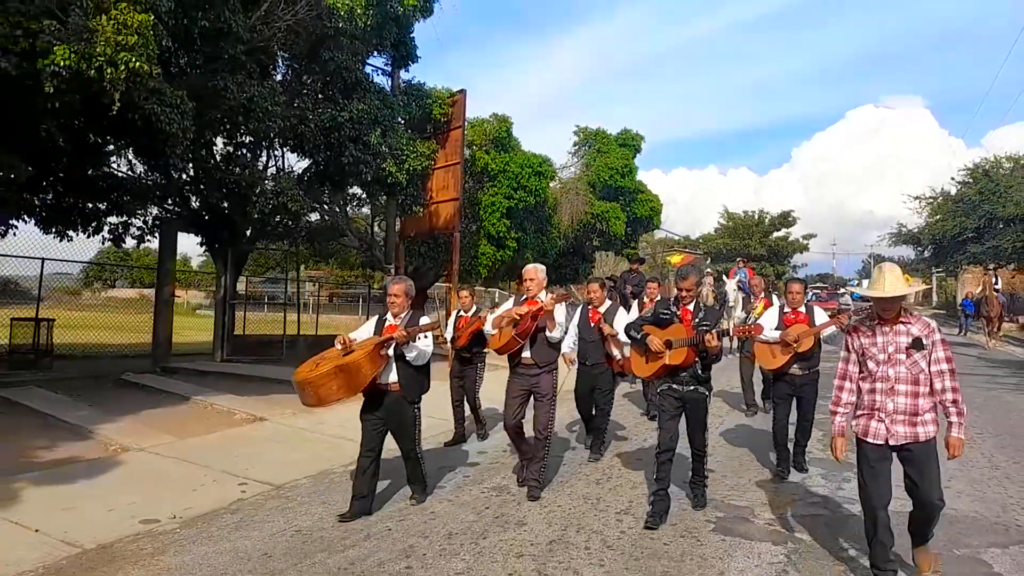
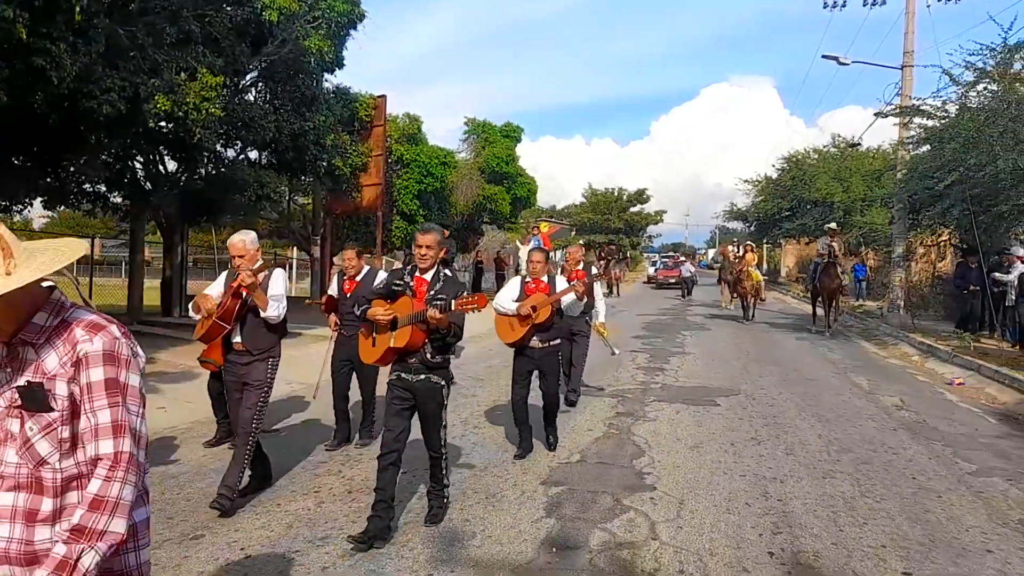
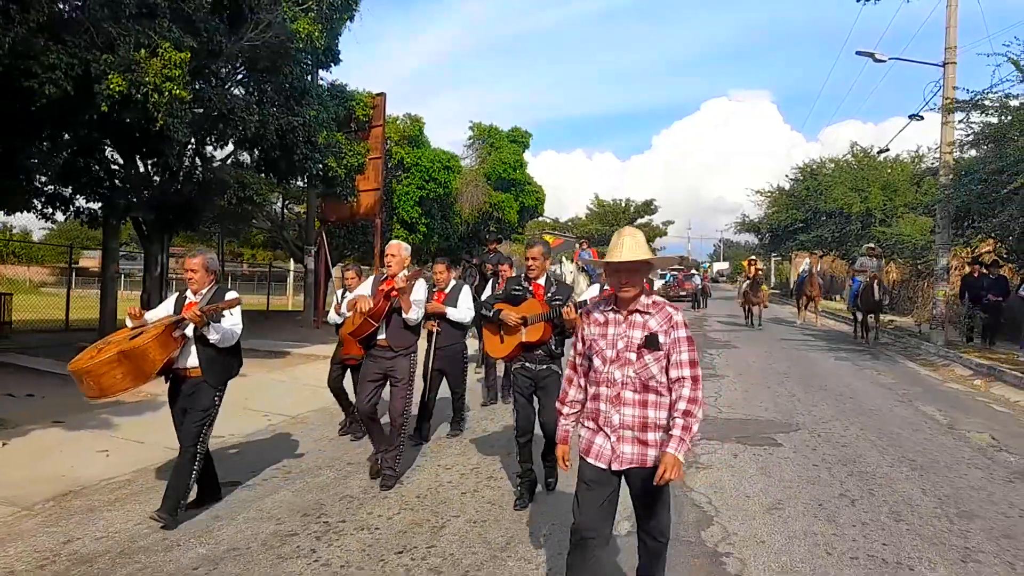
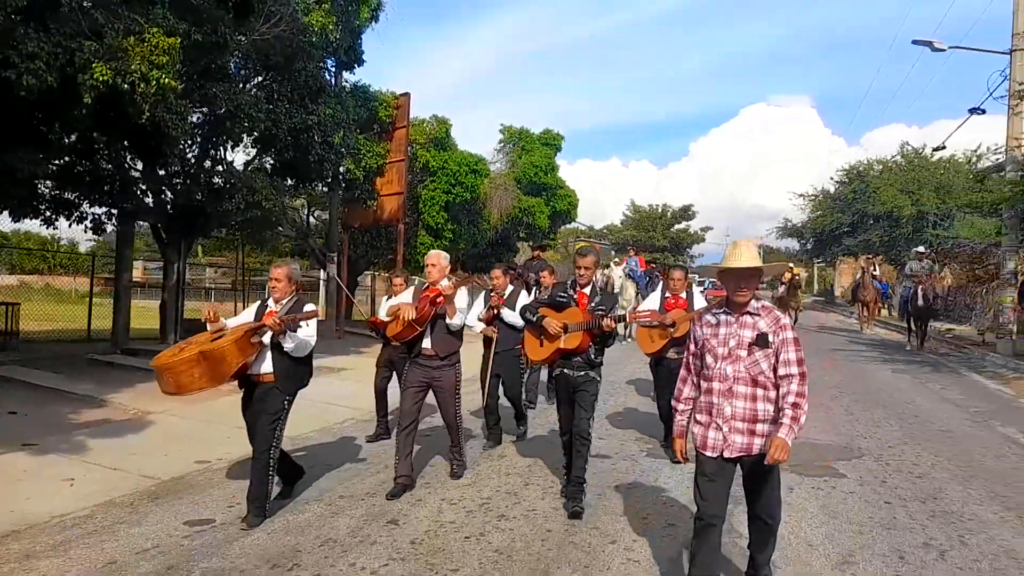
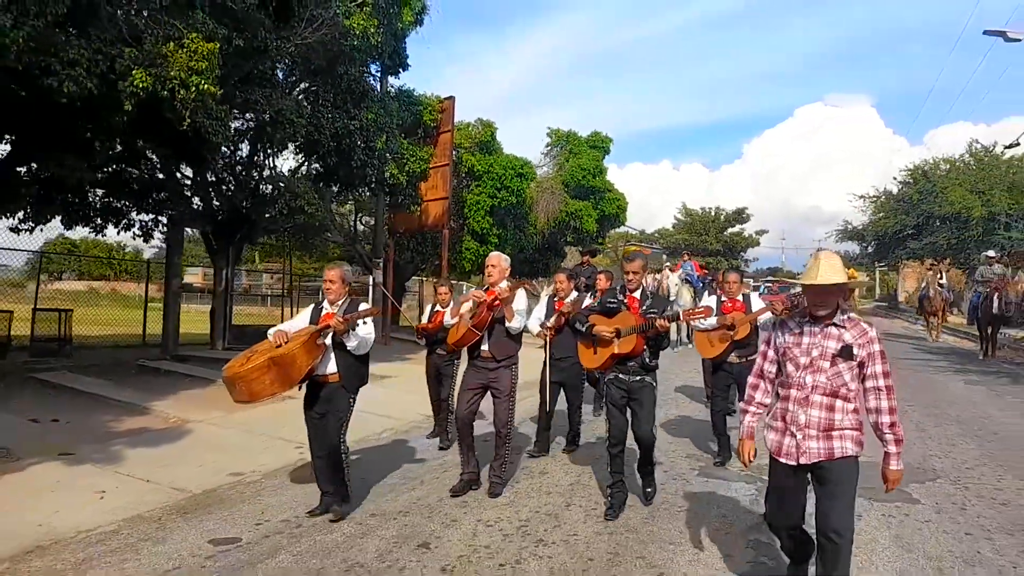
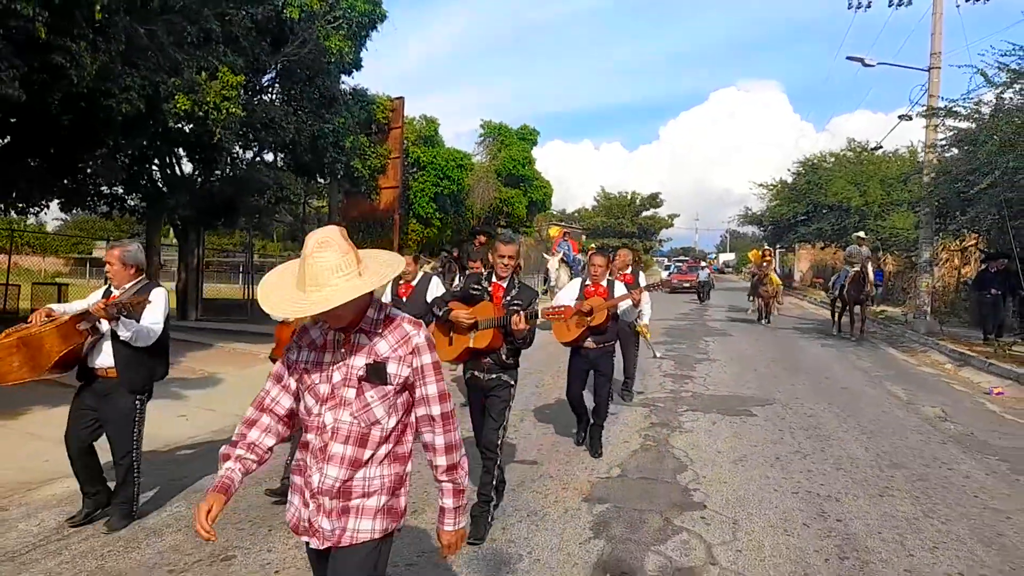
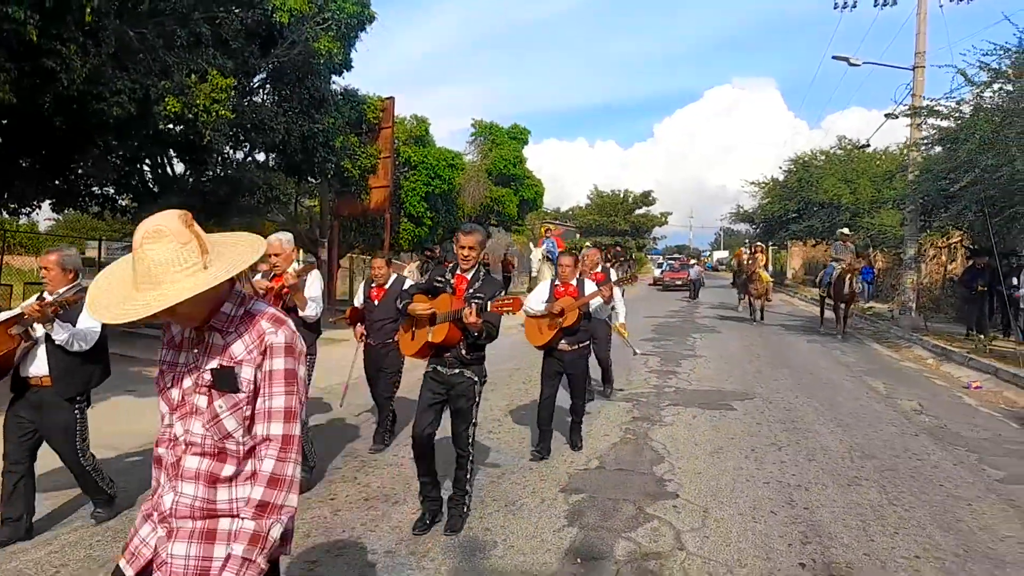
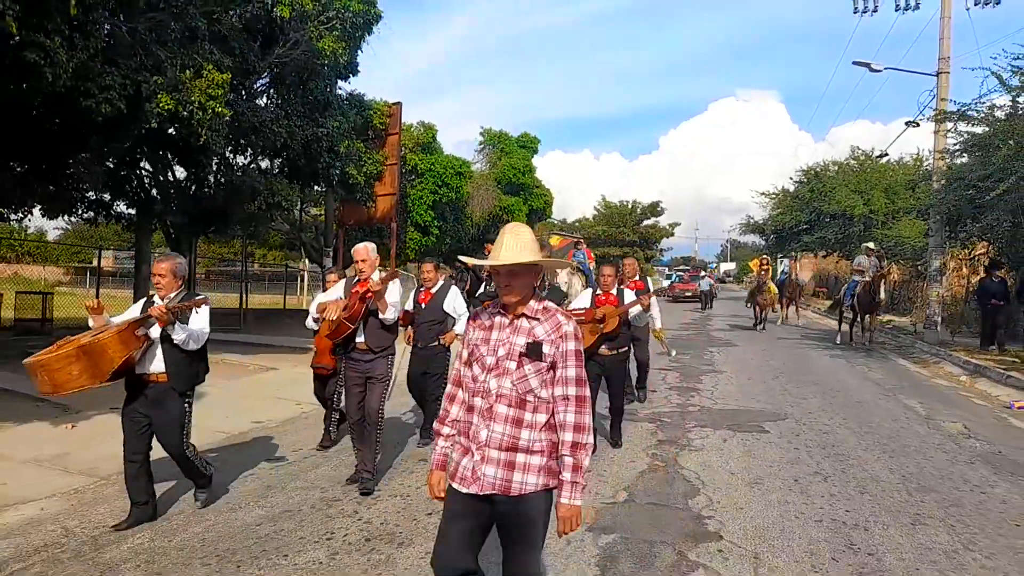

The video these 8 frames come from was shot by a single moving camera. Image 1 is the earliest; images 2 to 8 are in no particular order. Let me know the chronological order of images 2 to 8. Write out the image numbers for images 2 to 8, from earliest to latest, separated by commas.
5, 4, 3, 8, 6, 7, 2
